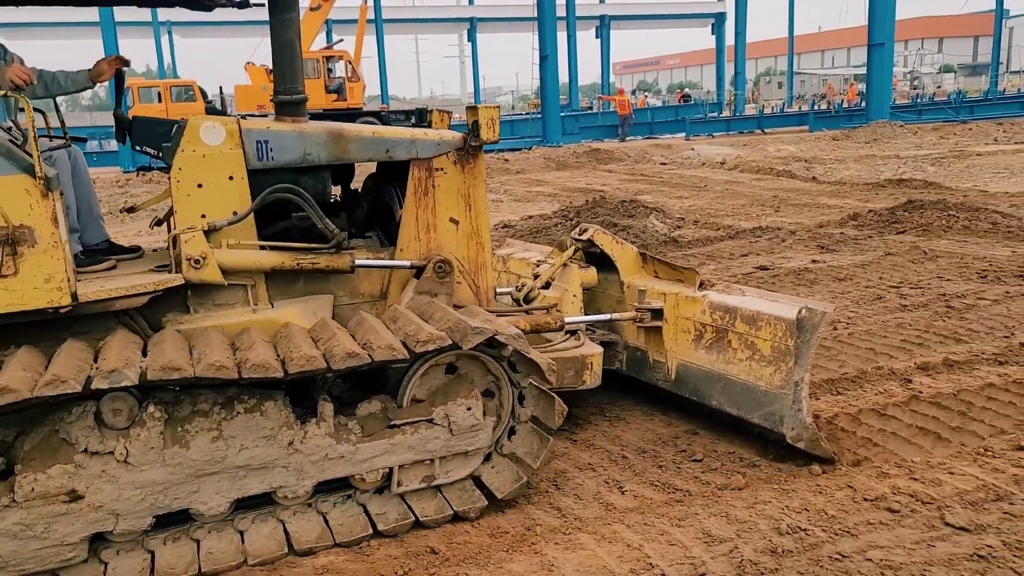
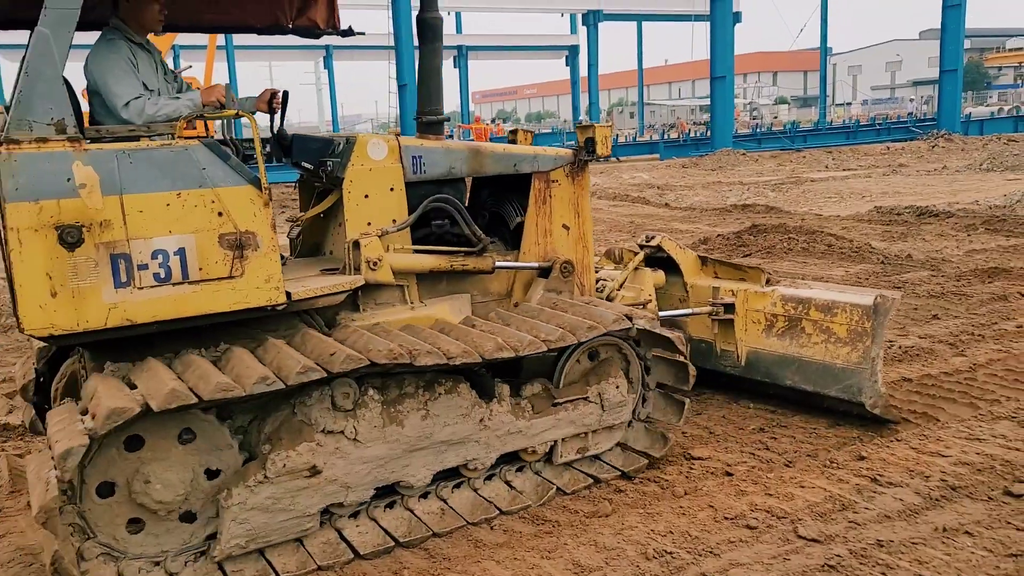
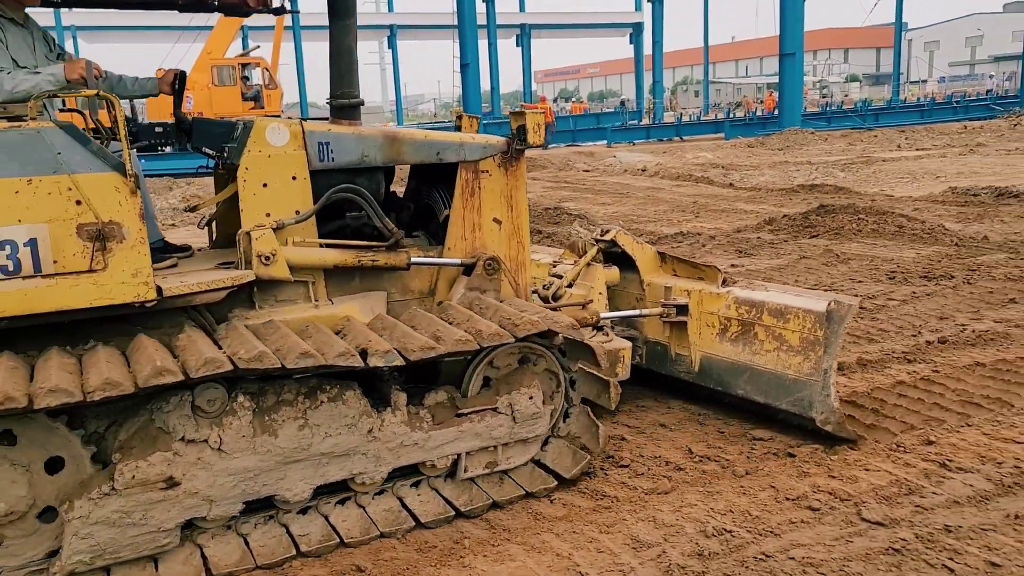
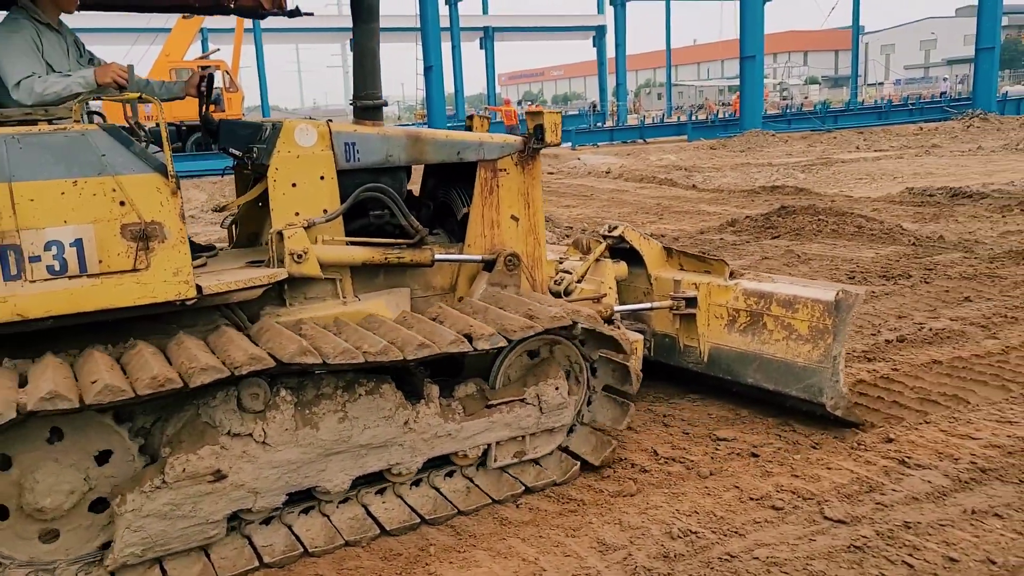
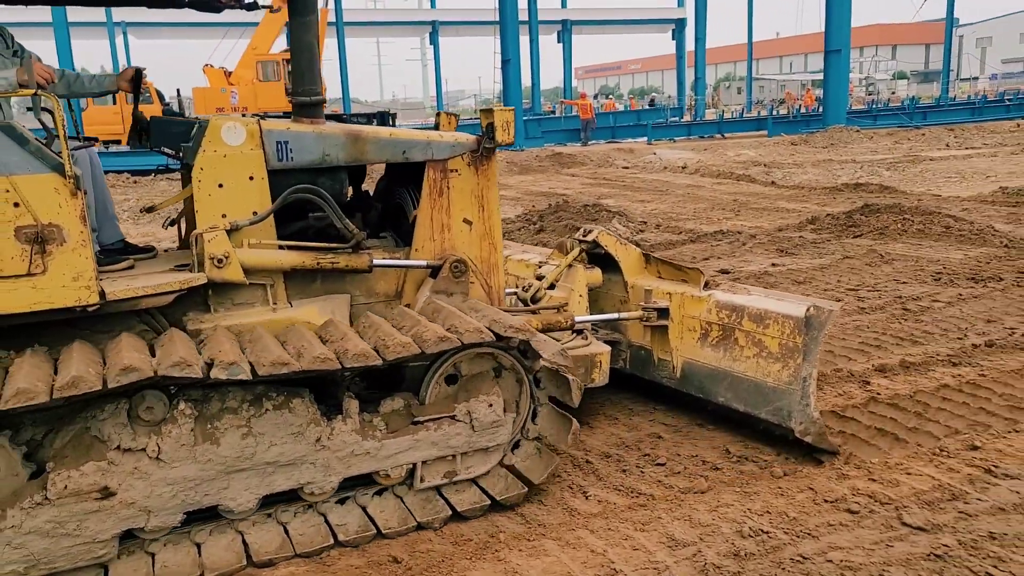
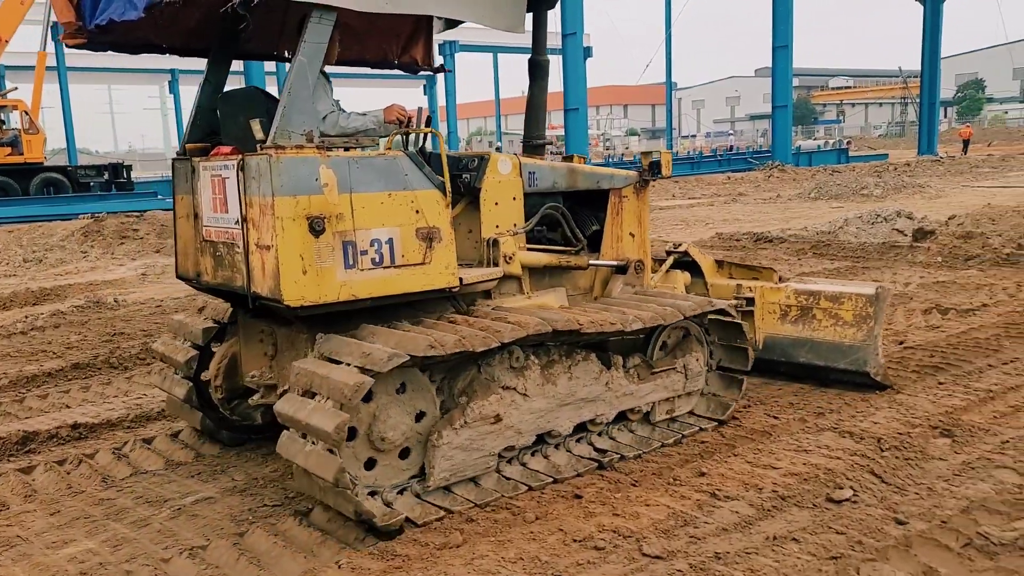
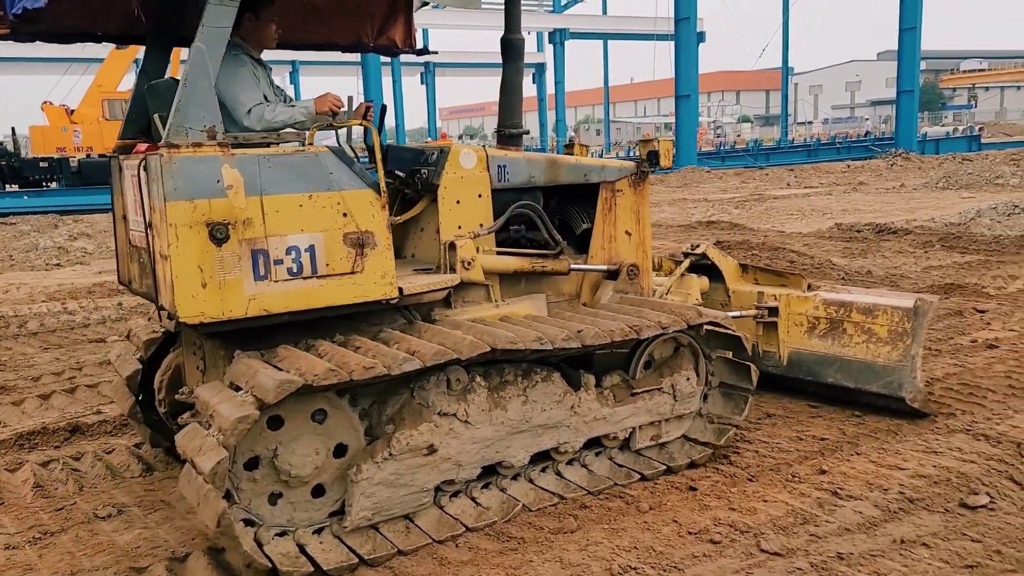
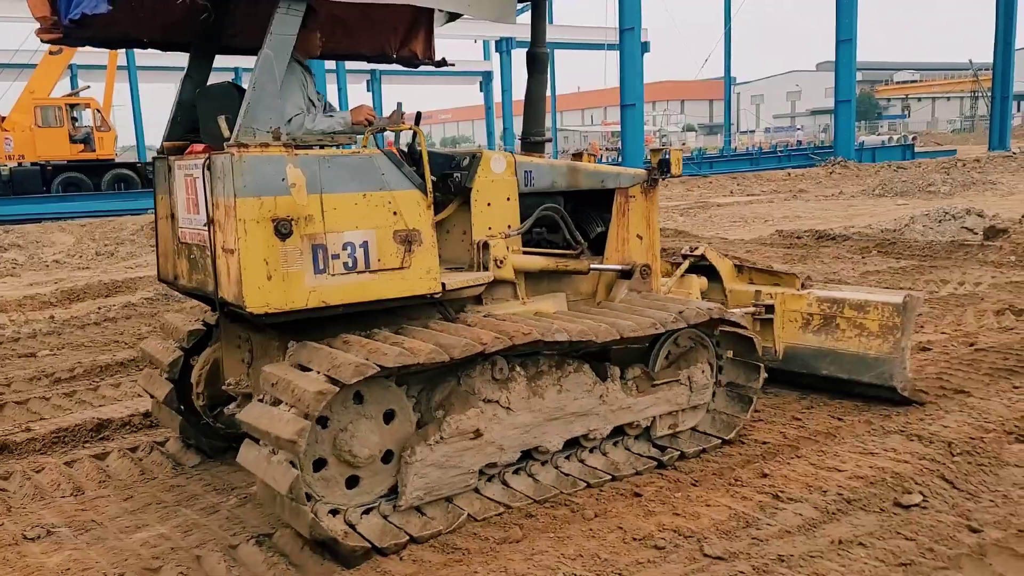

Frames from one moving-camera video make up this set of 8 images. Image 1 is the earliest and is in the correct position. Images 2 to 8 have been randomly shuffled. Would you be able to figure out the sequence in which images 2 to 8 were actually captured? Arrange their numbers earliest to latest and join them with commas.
5, 3, 4, 2, 7, 8, 6
